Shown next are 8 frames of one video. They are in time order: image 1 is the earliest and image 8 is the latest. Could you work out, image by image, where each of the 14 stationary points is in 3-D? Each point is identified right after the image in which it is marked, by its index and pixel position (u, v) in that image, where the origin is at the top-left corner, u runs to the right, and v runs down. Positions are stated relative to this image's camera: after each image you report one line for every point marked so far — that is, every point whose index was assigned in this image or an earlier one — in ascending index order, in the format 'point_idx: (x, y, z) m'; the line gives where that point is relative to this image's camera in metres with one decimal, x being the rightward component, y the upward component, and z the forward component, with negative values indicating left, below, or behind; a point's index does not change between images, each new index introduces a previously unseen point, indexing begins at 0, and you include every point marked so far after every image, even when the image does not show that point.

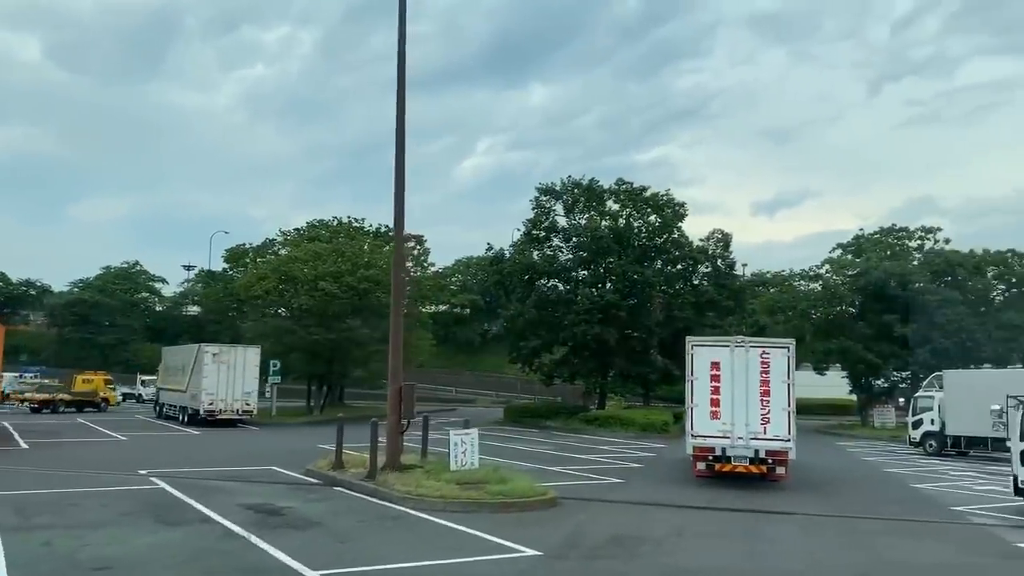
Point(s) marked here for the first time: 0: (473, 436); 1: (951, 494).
0: (-0.8, -3.1, +18.1) m
1: (+9.7, -4.6, +18.9) m
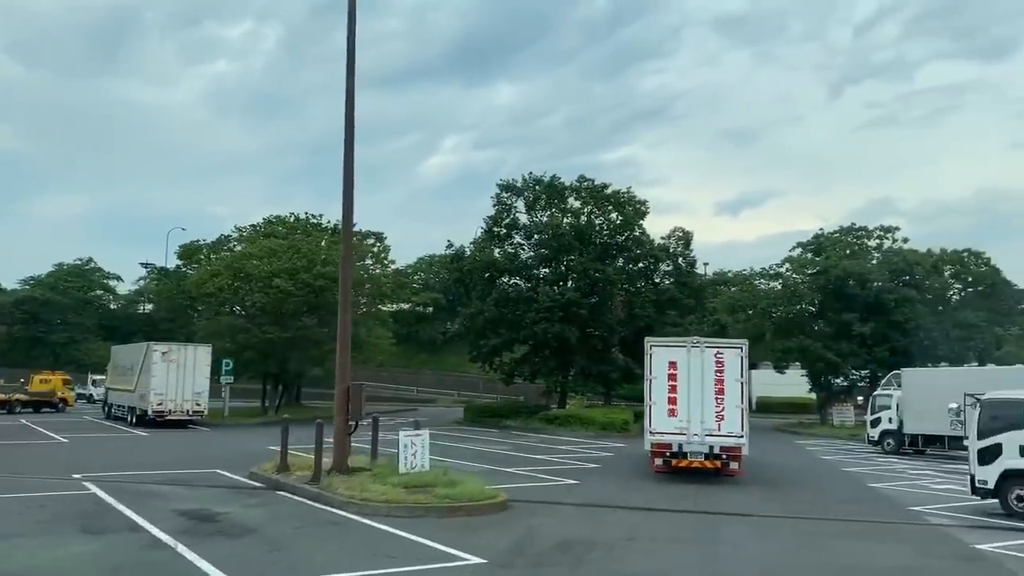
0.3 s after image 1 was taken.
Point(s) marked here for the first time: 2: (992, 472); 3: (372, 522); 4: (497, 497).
0: (-1.8, -3.1, +17.5) m
1: (+8.7, -4.5, +18.7) m
2: (+8.4, -3.2, +14.9) m
3: (-2.2, -3.7, +13.4) m
4: (-0.3, -3.7, +14.9) m
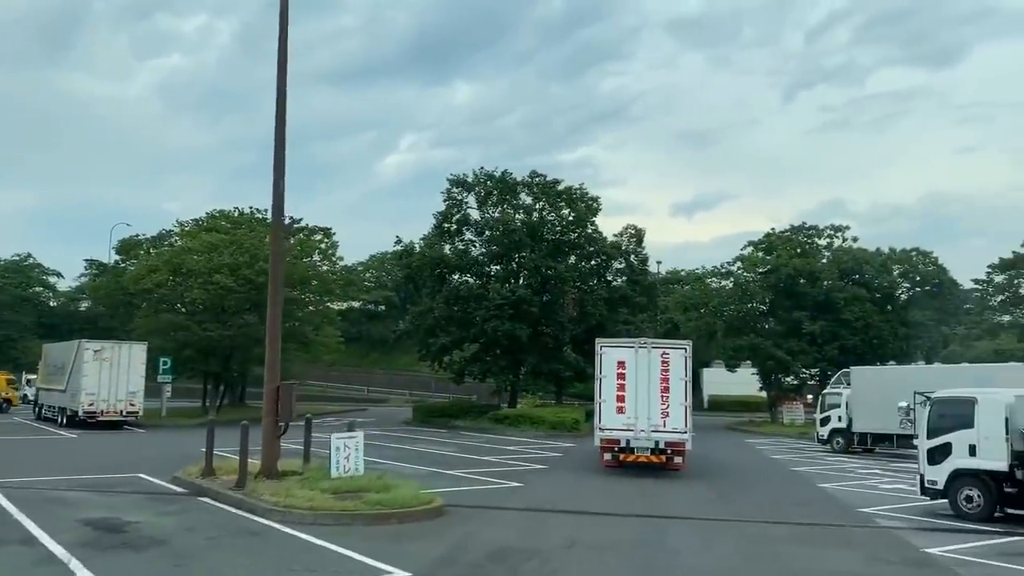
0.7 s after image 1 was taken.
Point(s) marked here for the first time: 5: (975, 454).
0: (-3.0, -2.9, +16.6) m
1: (+7.4, -4.4, +18.3) m
2: (+7.3, -3.1, +14.6) m
3: (-3.2, -3.6, +12.5) m
4: (-1.3, -3.6, +14.1) m
5: (+7.7, -2.7, +14.1) m
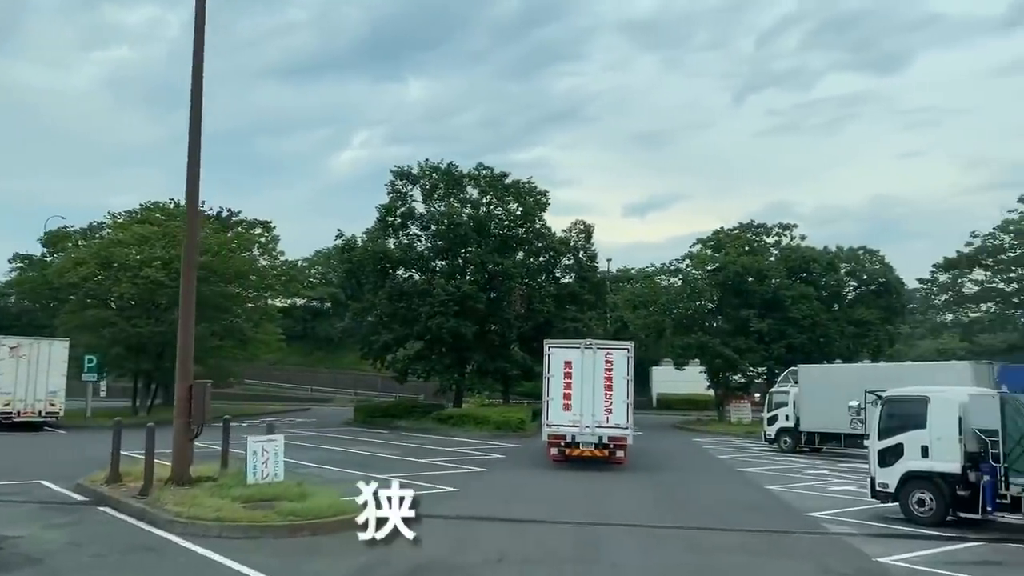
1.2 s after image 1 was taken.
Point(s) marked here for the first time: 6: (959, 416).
0: (-4.2, -2.8, +15.4) m
1: (+6.1, -4.3, +17.7) m
2: (+6.2, -3.0, +13.9) m
3: (-4.2, -3.4, +11.3) m
4: (-2.4, -3.4, +13.0) m
5: (+6.6, -2.6, +13.5) m
6: (+6.9, -2.0, +13.2) m
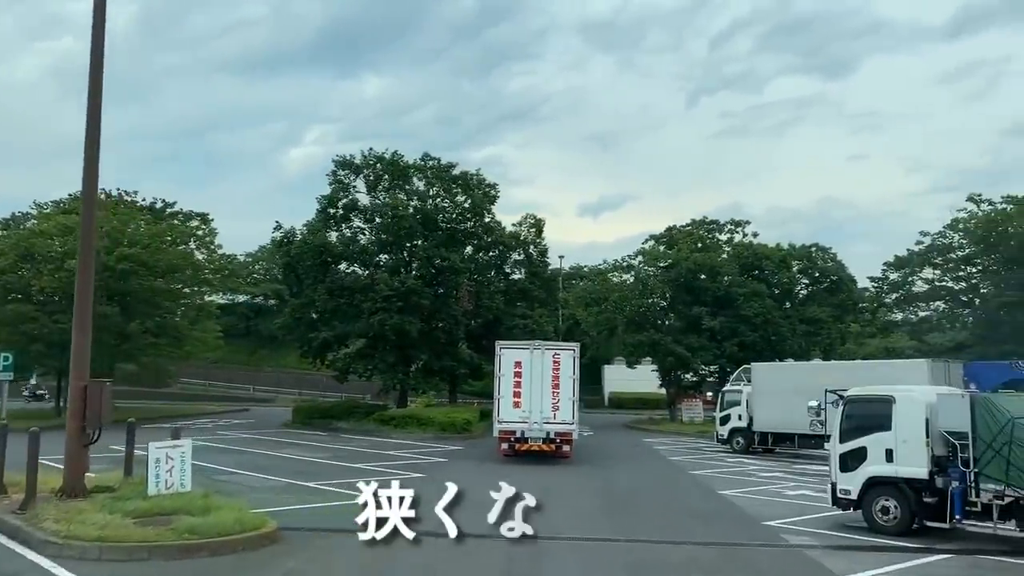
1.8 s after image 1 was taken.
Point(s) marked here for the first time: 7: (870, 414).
0: (-5.3, -2.6, +13.8) m
1: (+4.9, -4.2, +16.7) m
2: (+5.2, -2.9, +12.9) m
3: (-5.1, -3.2, +9.7) m
4: (-3.4, -3.2, +11.6) m
5: (+5.6, -2.5, +12.5) m
6: (+5.9, -1.8, +12.2) m
7: (+5.4, -1.9, +12.9) m
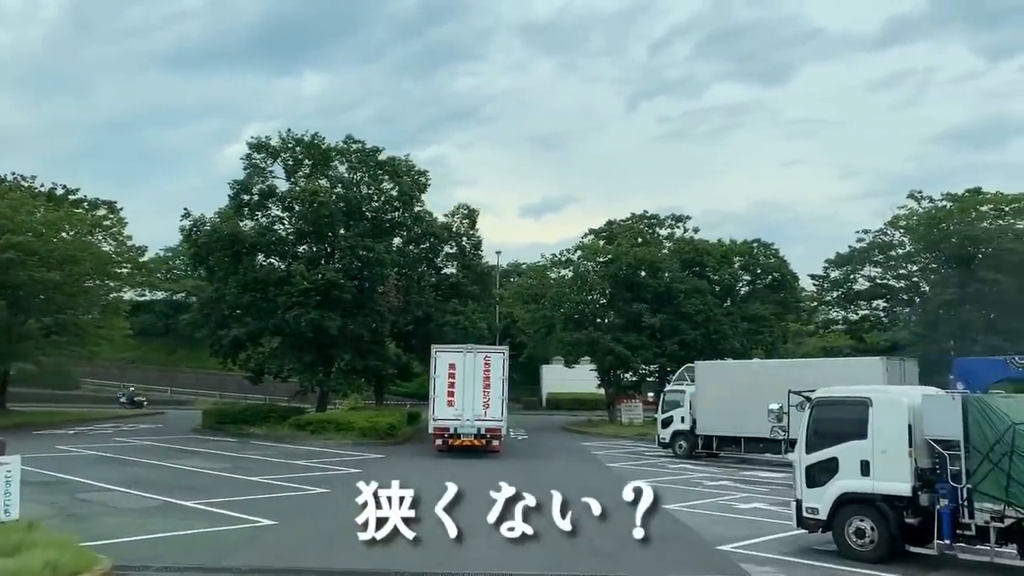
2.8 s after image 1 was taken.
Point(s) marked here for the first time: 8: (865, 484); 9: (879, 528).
0: (-6.5, -2.3, +11.1) m
1: (+3.4, -4.0, +14.7) m
2: (+4.0, -2.7, +10.9) m
3: (-6.0, -2.9, +7.1) m
4: (-4.5, -3.0, +9.0) m
5: (+4.4, -2.3, +10.6) m
6: (+4.8, -1.6, +10.3) m
7: (+4.2, -1.7, +11.0) m
8: (+4.4, -2.4, +10.5) m
9: (+4.5, -2.9, +10.5) m
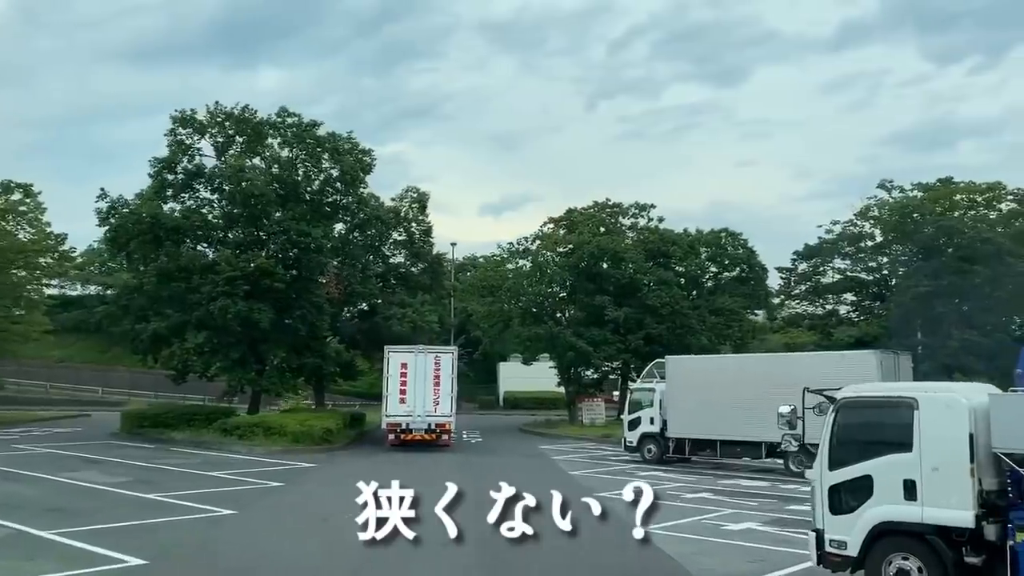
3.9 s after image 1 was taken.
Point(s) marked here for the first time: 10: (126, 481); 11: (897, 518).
0: (-7.2, -2.0, +8.1) m
1: (+2.6, -3.6, +12.1) m
2: (+3.3, -2.3, +8.4) m
3: (-6.4, -2.6, +4.0) m
4: (-5.0, -2.6, +6.0) m
5: (+3.8, -2.0, +8.0) m
6: (+4.2, -1.3, +7.8) m
7: (+3.6, -1.3, +8.4) m
8: (+3.7, -2.1, +8.0) m
9: (+3.9, -2.6, +7.9) m
10: (-8.4, -4.2, +18.7) m
11: (+3.7, -2.2, +8.1) m
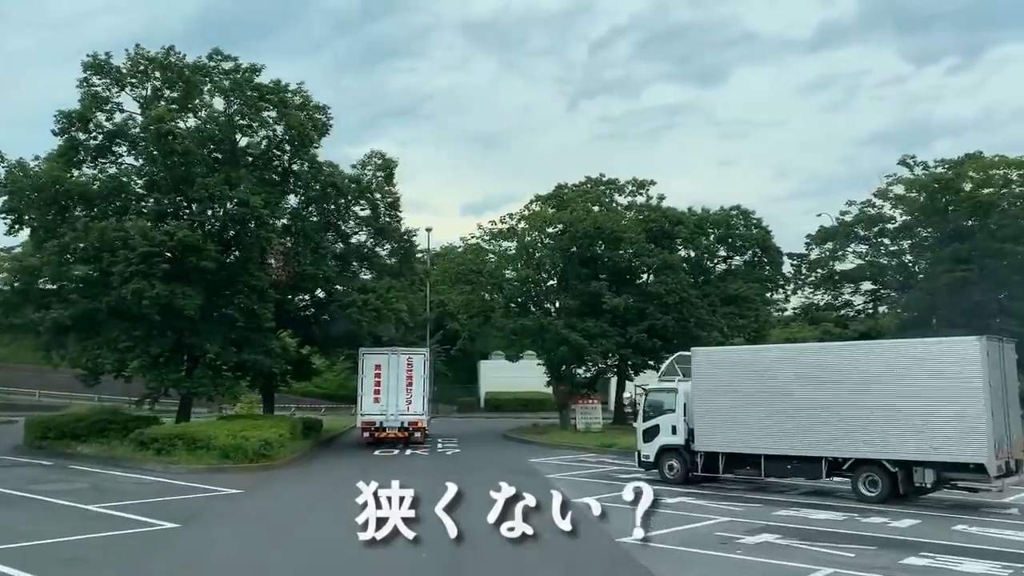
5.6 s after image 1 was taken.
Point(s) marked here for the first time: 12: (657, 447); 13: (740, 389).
0: (-7.2, -1.4, +2.9) m
1: (+2.5, -3.0, +7.2) m
2: (+3.3, -1.8, +3.5) m
3: (-6.4, -2.1, -1.1) m
4: (-5.0, -2.1, +1.0) m
5: (+3.8, -1.4, +3.1) m
6: (+4.2, -0.7, +2.9) m
7: (+3.6, -0.8, +3.5) m
8: (+3.7, -1.5, +3.1) m
9: (+3.9, -2.0, +3.0) m
10: (-8.7, -3.7, +13.6) m
11: (+3.6, -1.6, +3.2) m
12: (+3.3, -3.5, +19.2) m
13: (+4.7, -2.0, +17.9) m
